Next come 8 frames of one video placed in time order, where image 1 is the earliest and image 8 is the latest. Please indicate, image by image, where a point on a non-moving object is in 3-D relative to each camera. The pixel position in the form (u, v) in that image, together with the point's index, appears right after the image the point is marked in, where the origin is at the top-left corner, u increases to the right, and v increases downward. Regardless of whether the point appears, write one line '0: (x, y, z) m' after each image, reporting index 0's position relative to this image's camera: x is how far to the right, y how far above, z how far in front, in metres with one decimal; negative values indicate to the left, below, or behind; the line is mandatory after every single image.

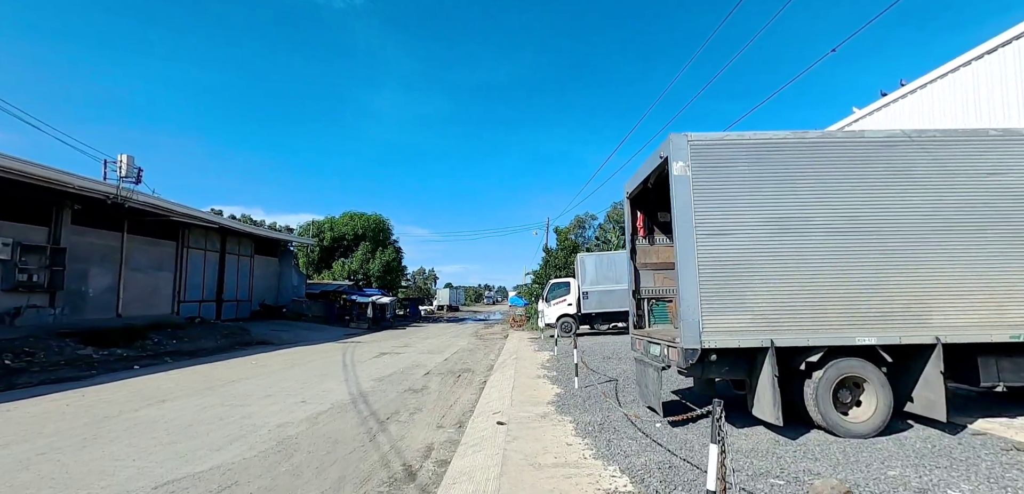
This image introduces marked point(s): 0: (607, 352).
0: (+2.8, -3.2, +12.4) m
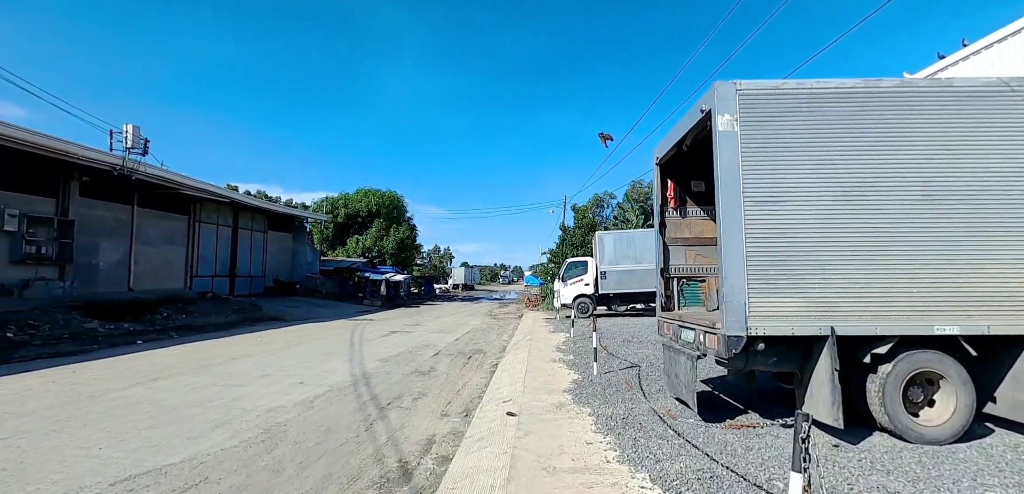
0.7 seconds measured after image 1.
0: (+3.2, -2.5, +11.6) m
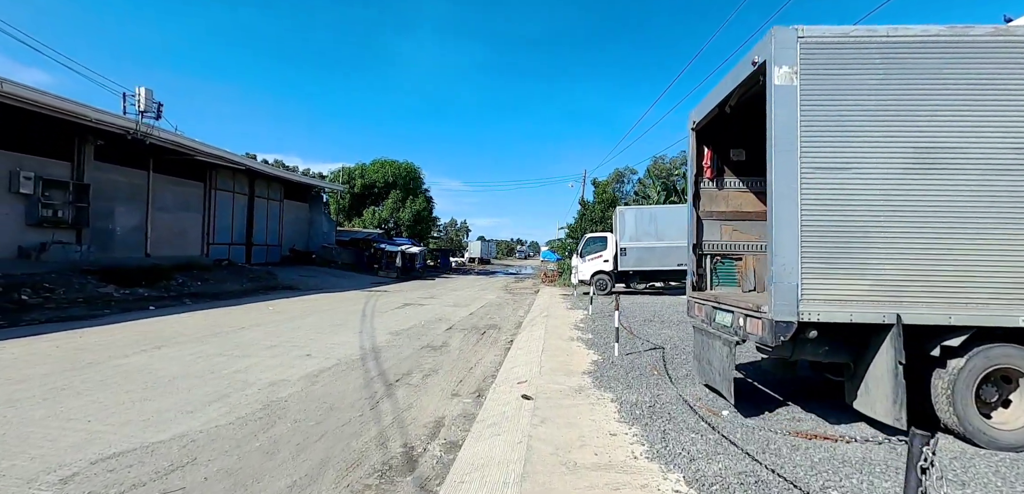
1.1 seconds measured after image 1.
0: (+3.7, -1.8, +11.1) m
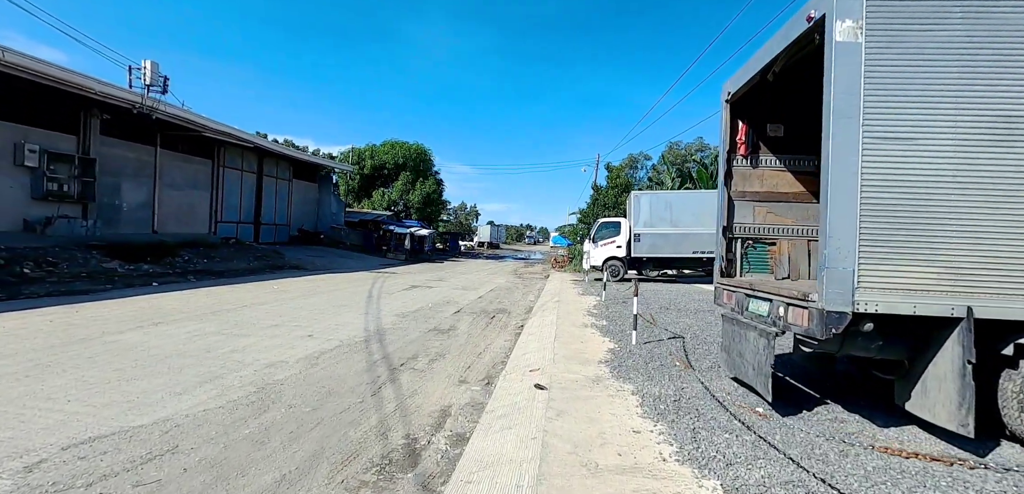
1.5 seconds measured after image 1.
0: (+3.9, -1.4, +10.6) m
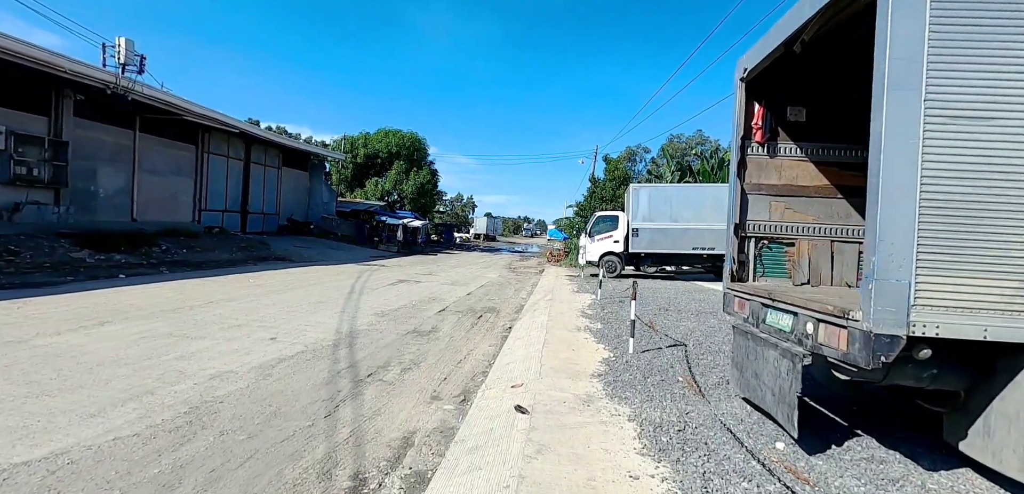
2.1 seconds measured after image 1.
0: (+3.7, -1.3, +10.0) m
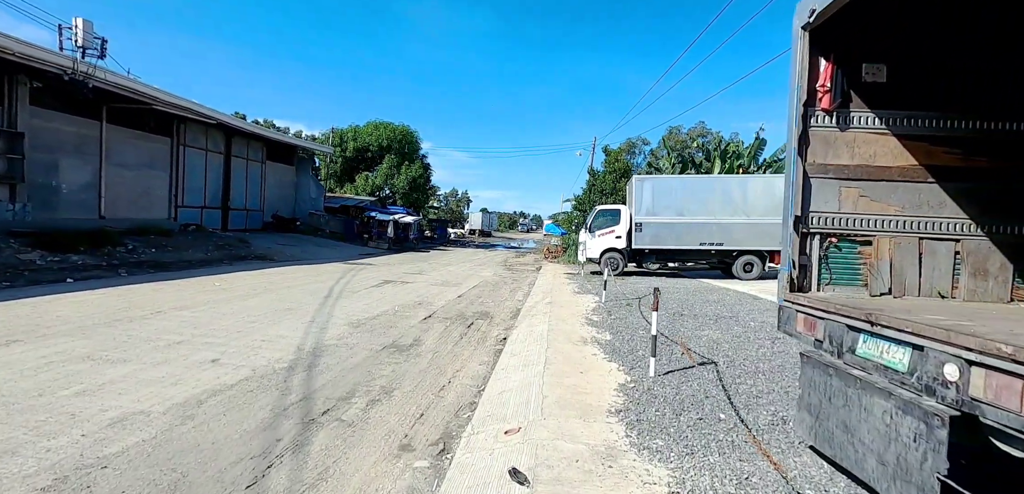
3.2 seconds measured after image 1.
0: (+3.6, -1.3, +9.0) m
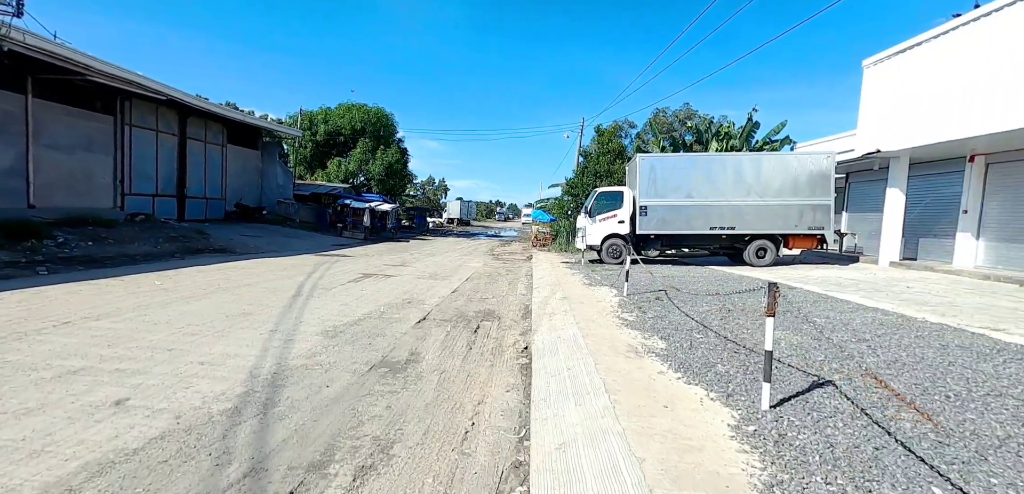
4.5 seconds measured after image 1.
0: (+3.8, -1.0, +7.7) m
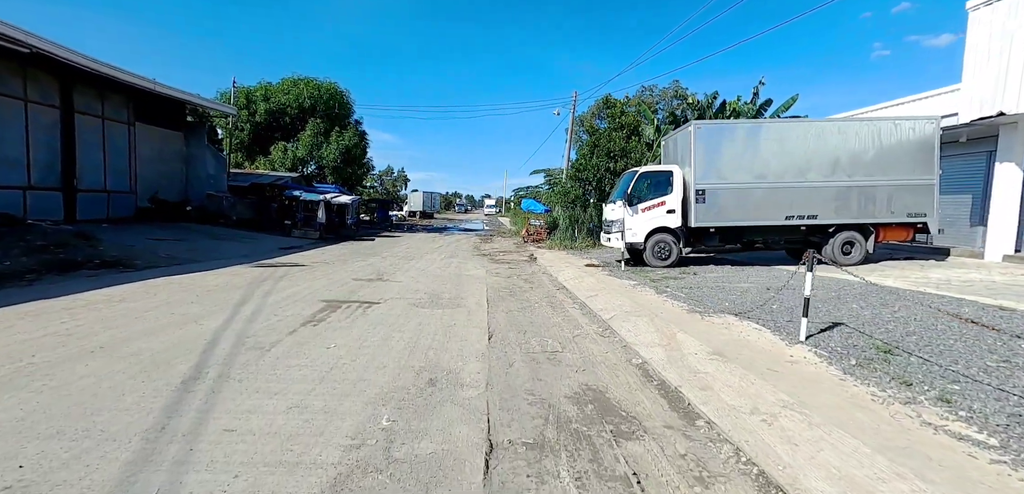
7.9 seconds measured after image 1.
0: (+5.0, -1.0, +4.3) m
